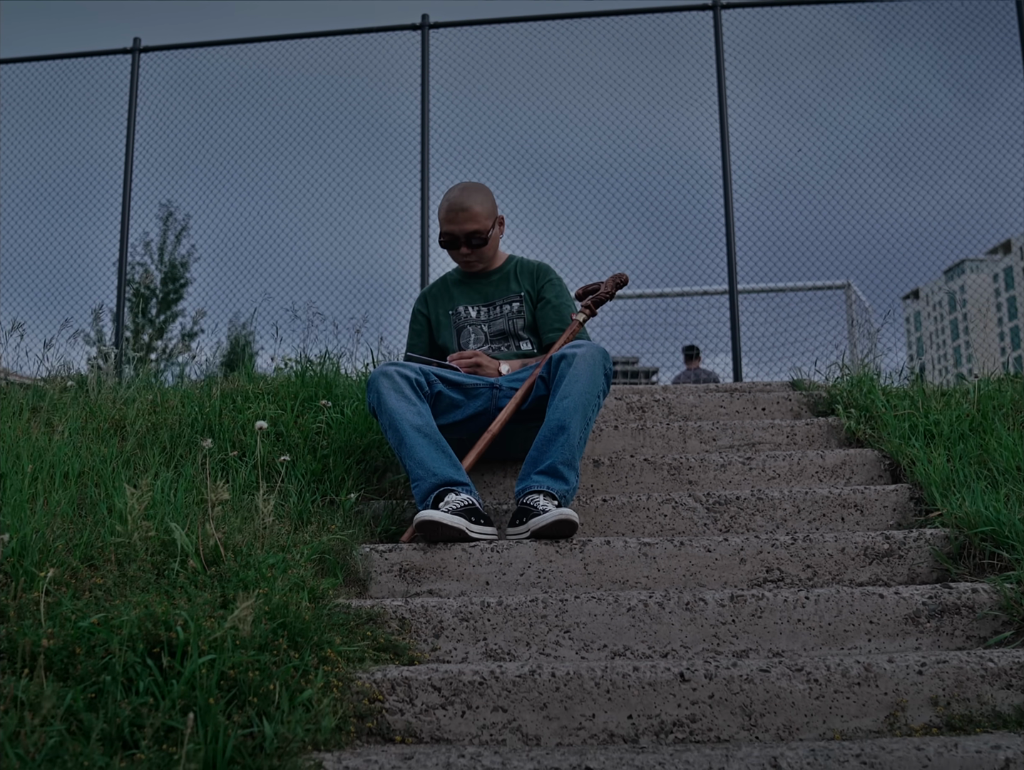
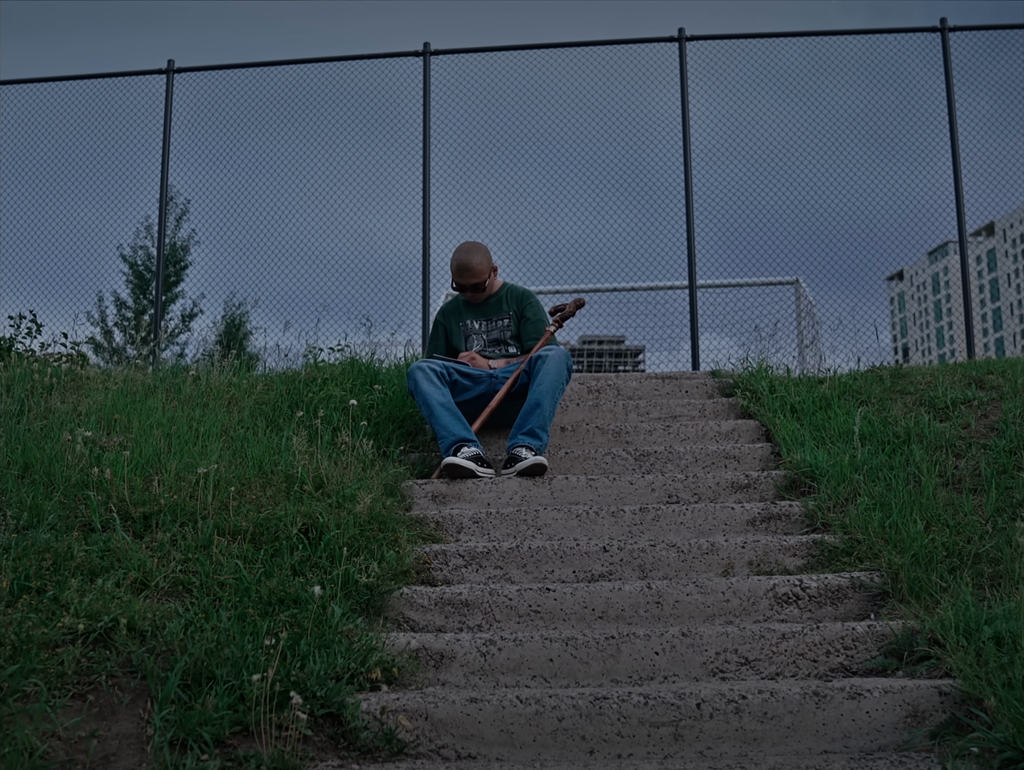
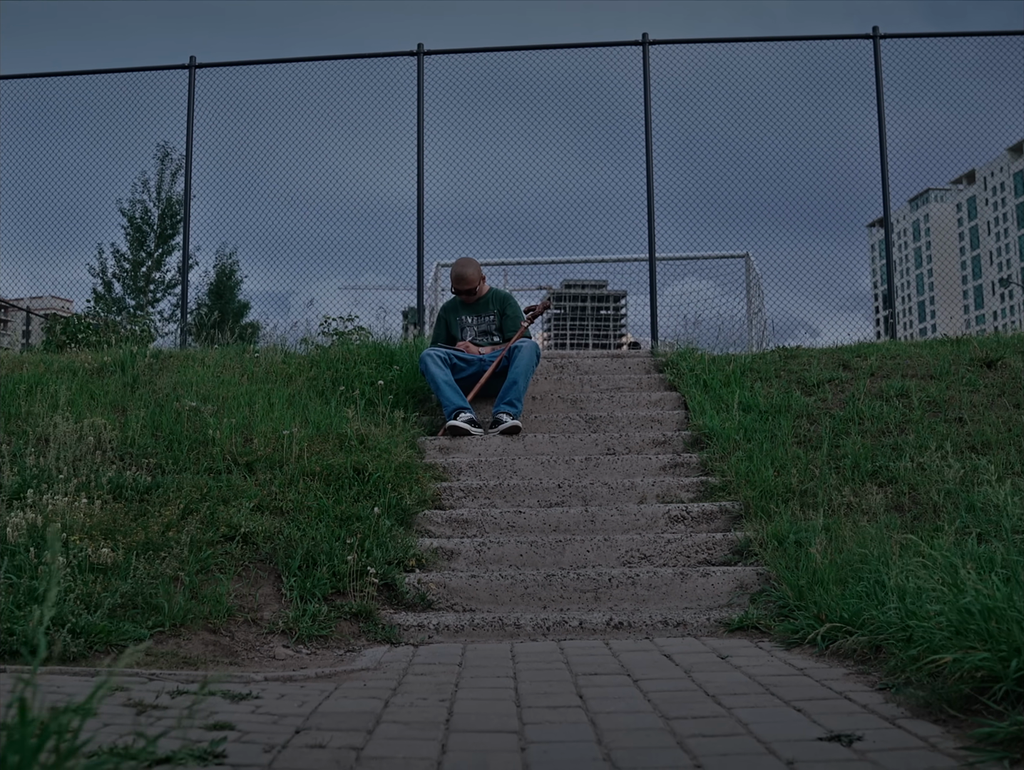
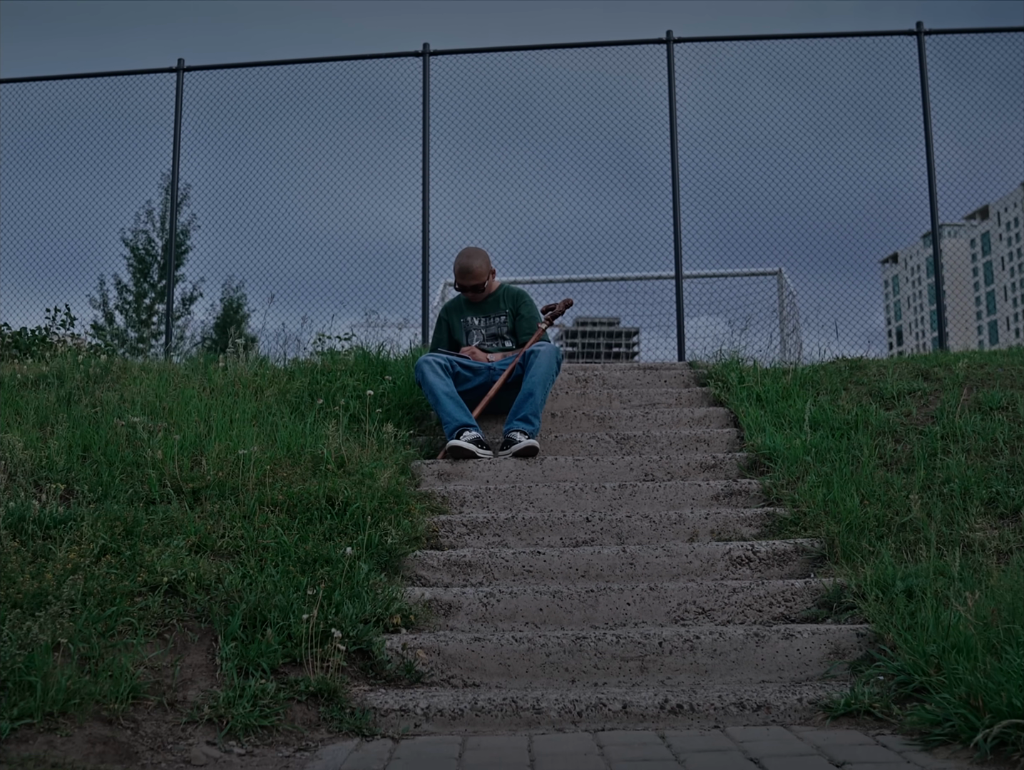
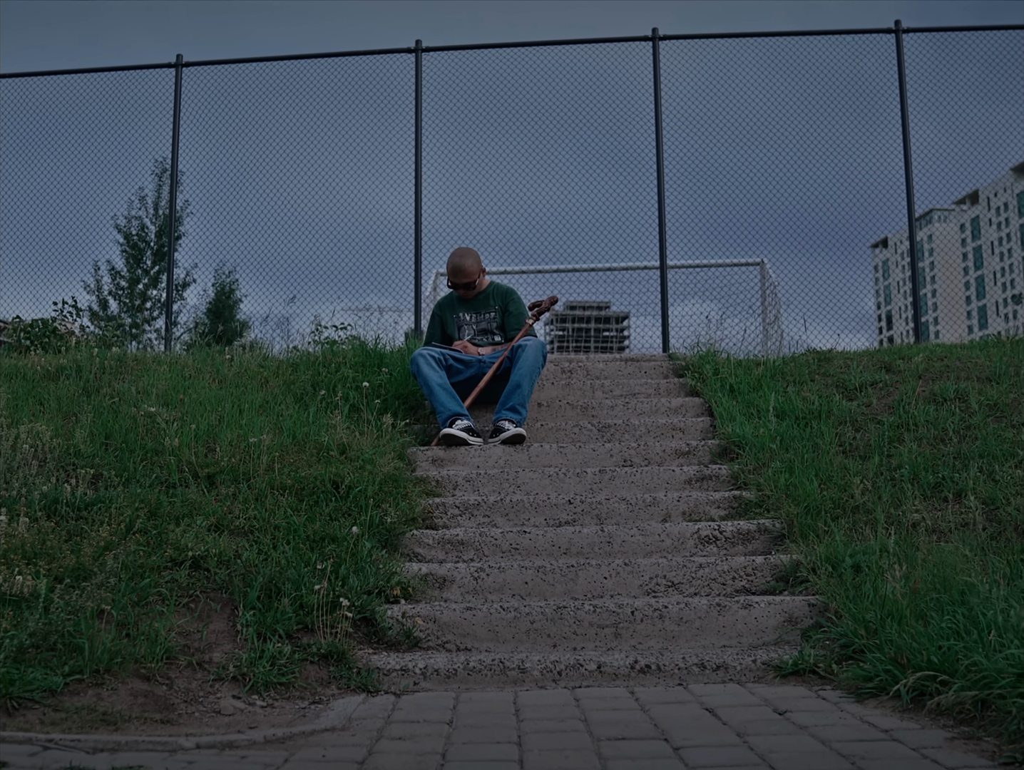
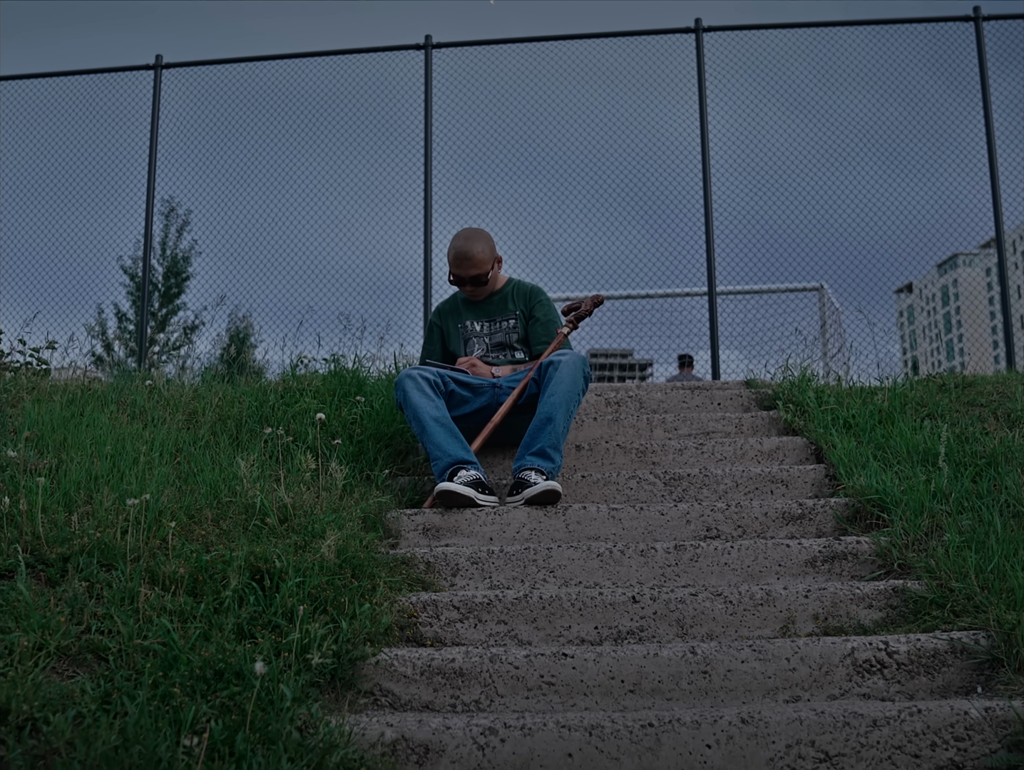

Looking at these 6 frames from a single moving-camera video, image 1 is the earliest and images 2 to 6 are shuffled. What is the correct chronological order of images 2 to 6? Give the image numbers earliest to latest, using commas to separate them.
6, 2, 4, 5, 3
